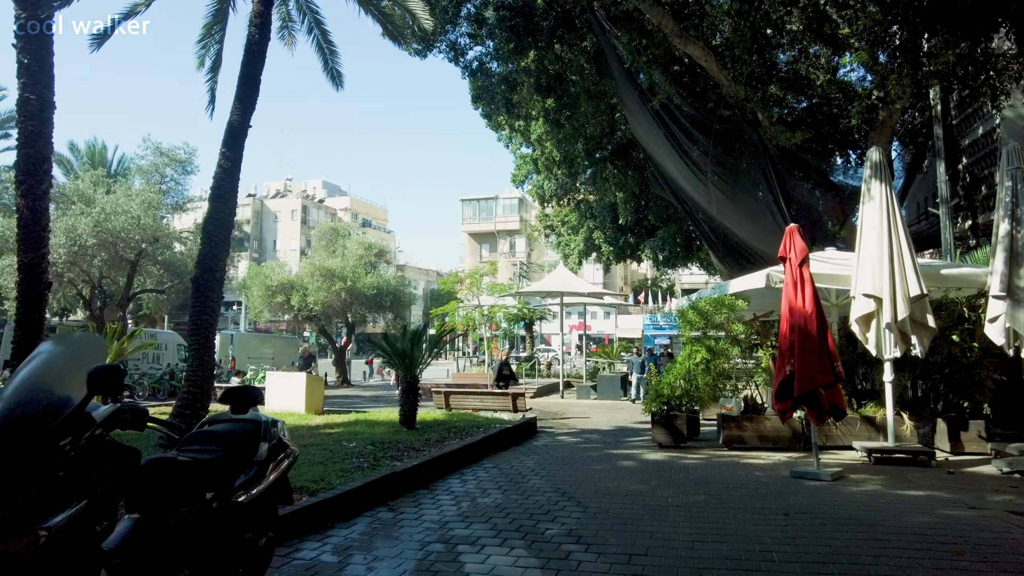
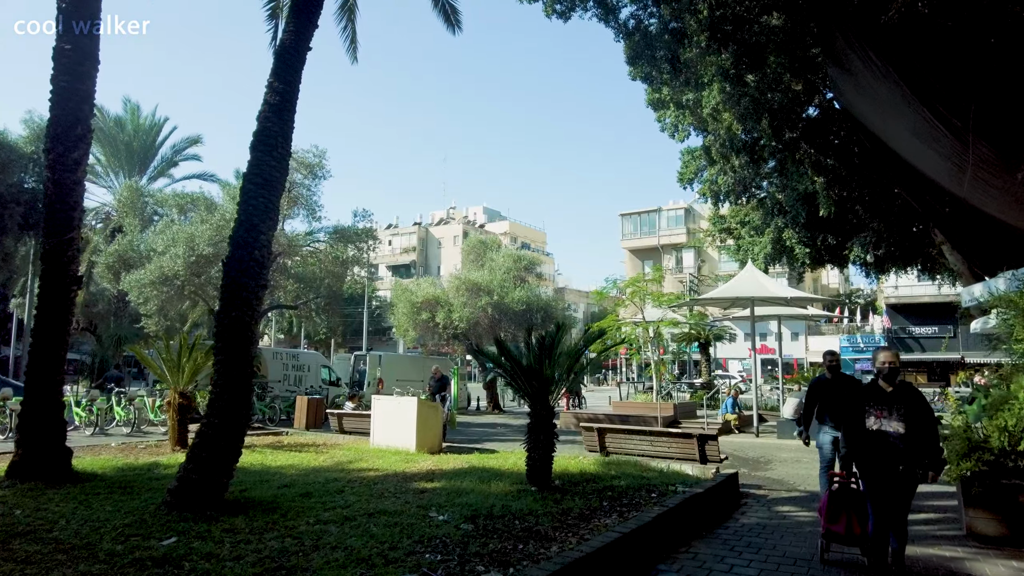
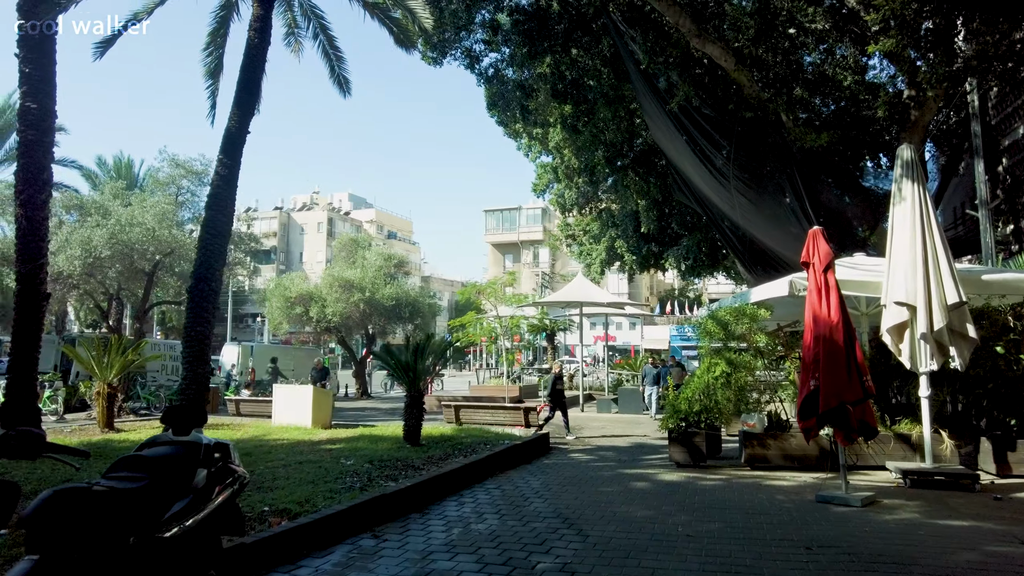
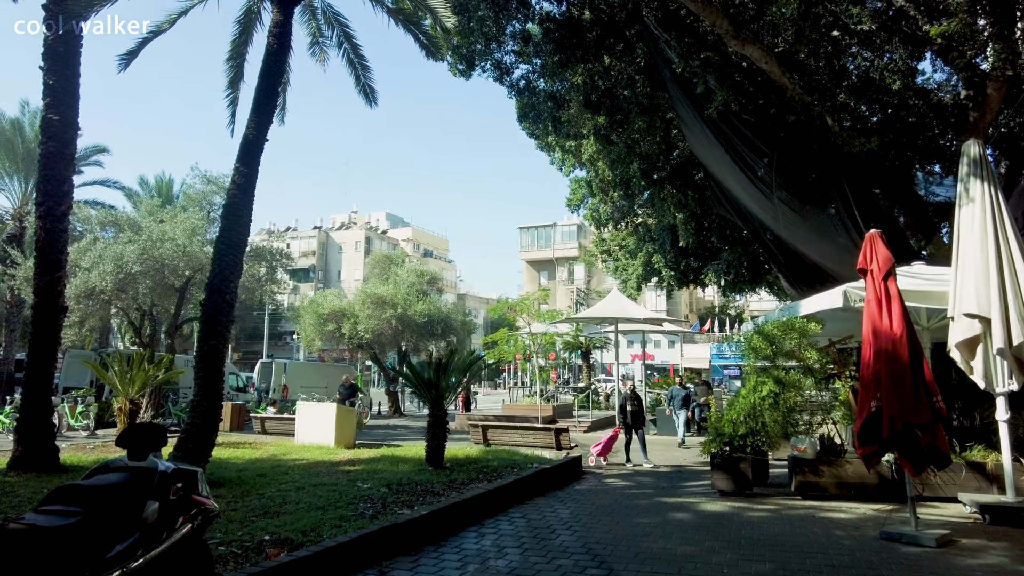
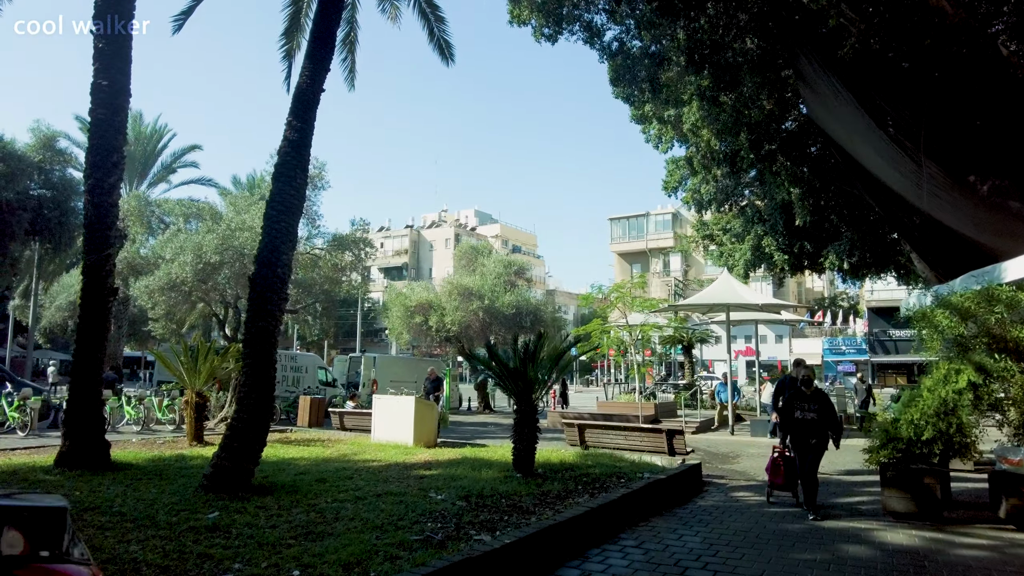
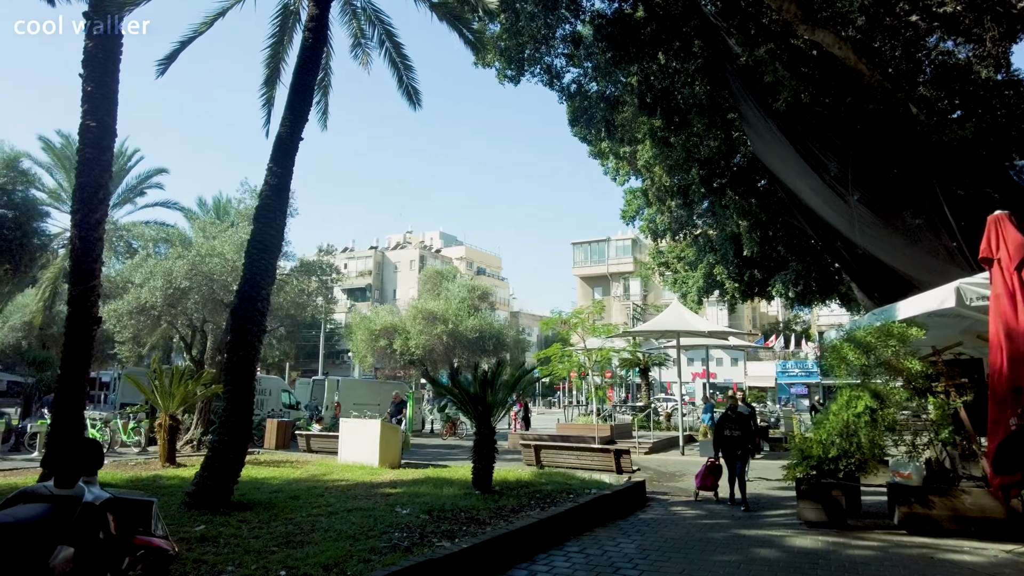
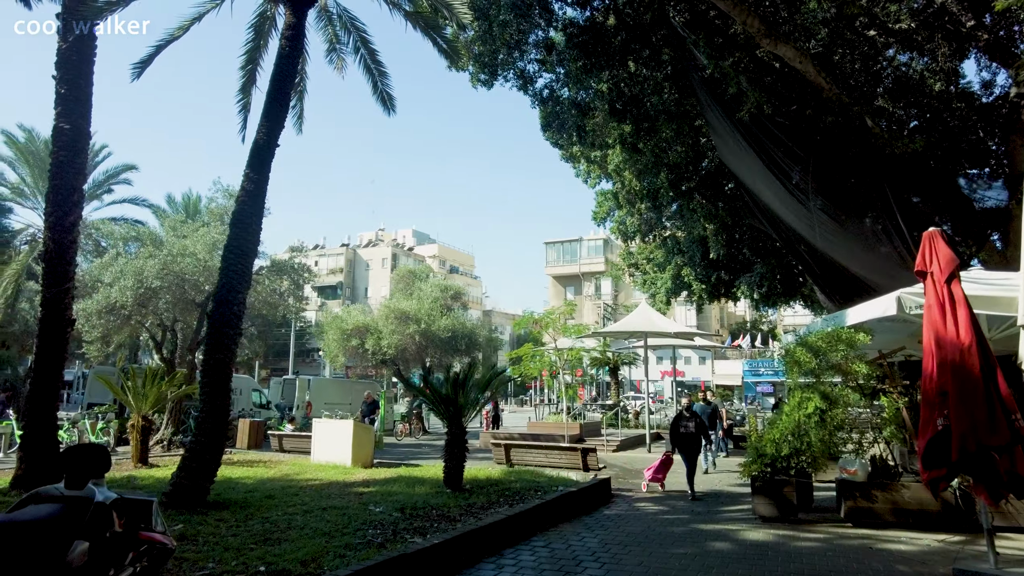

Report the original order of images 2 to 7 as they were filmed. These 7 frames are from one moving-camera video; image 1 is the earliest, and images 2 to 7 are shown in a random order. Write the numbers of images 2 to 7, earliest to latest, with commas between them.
3, 4, 7, 6, 5, 2
